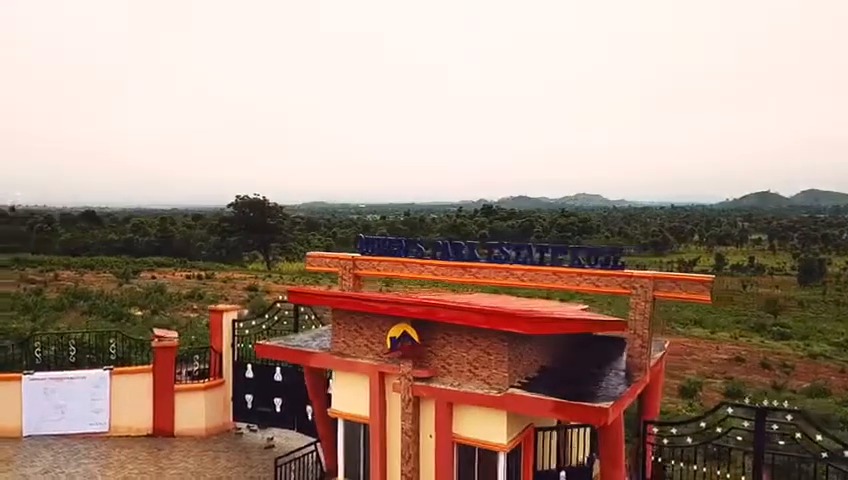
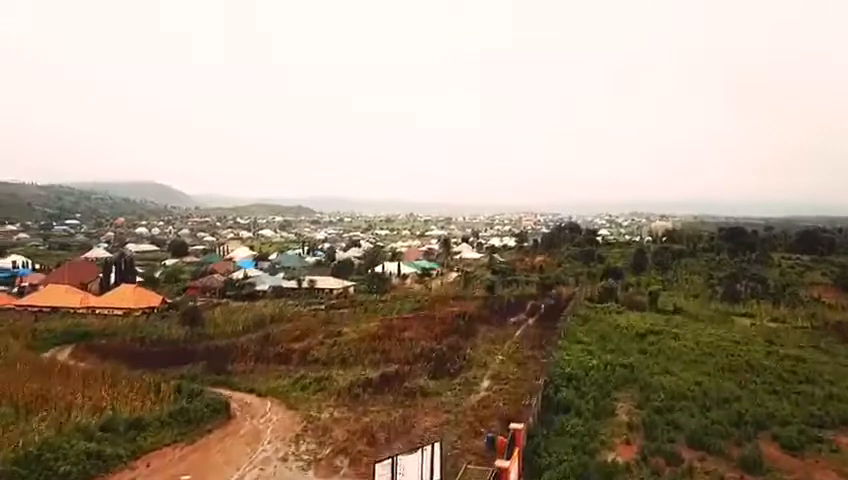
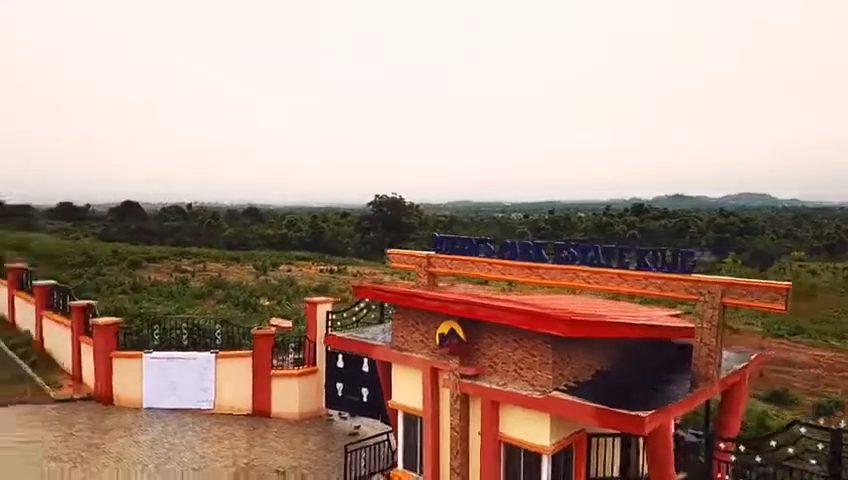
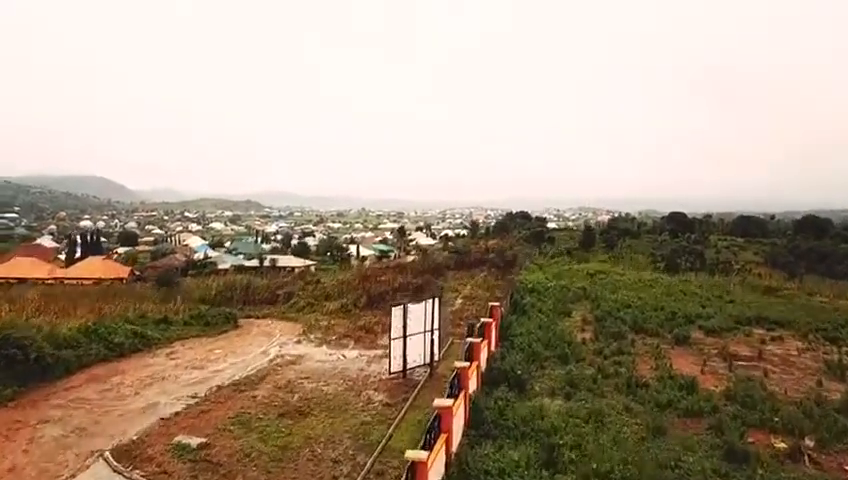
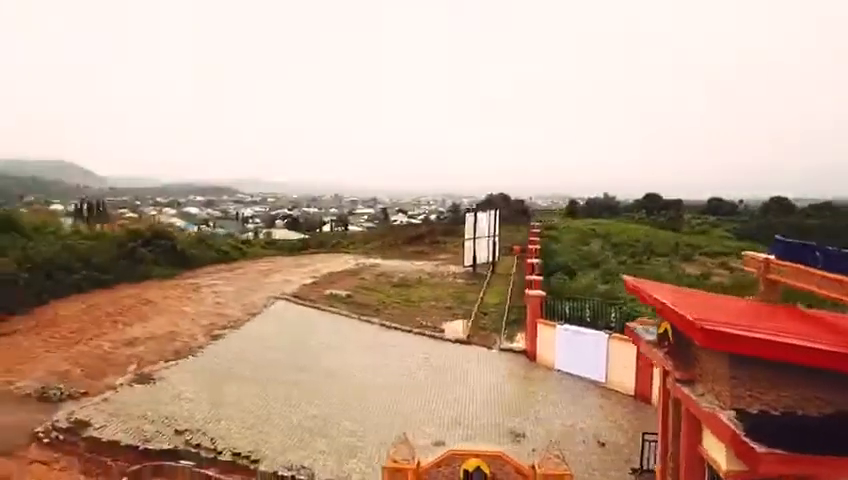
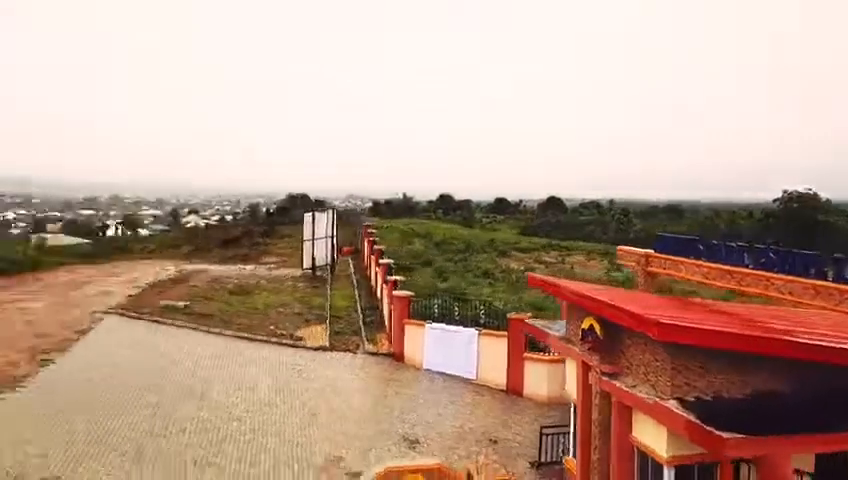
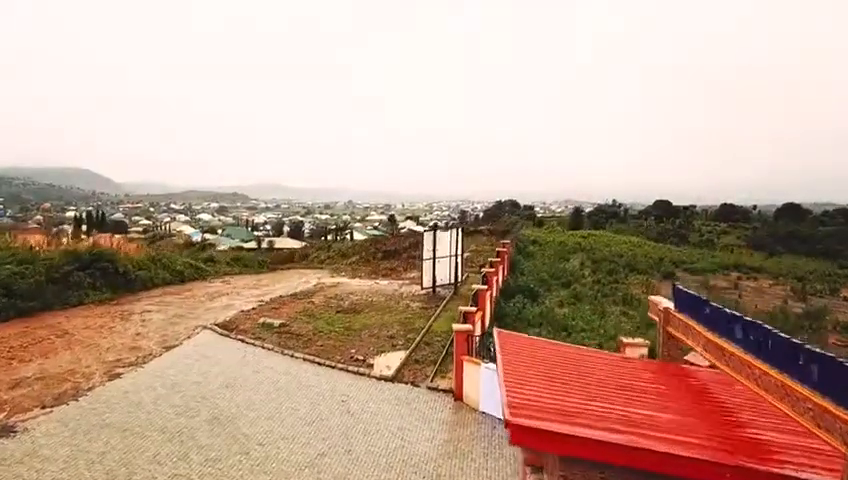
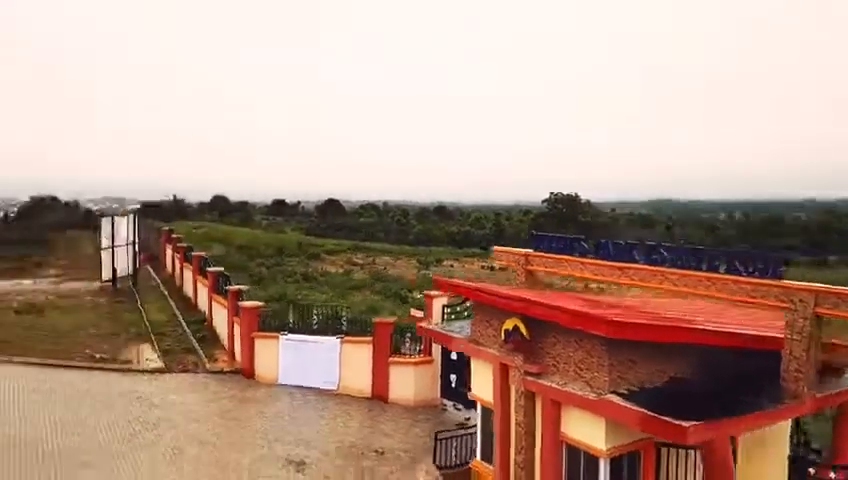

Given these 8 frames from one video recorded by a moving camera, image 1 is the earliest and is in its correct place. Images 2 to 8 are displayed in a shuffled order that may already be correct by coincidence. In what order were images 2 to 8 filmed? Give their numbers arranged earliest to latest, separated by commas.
3, 8, 6, 5, 7, 4, 2
